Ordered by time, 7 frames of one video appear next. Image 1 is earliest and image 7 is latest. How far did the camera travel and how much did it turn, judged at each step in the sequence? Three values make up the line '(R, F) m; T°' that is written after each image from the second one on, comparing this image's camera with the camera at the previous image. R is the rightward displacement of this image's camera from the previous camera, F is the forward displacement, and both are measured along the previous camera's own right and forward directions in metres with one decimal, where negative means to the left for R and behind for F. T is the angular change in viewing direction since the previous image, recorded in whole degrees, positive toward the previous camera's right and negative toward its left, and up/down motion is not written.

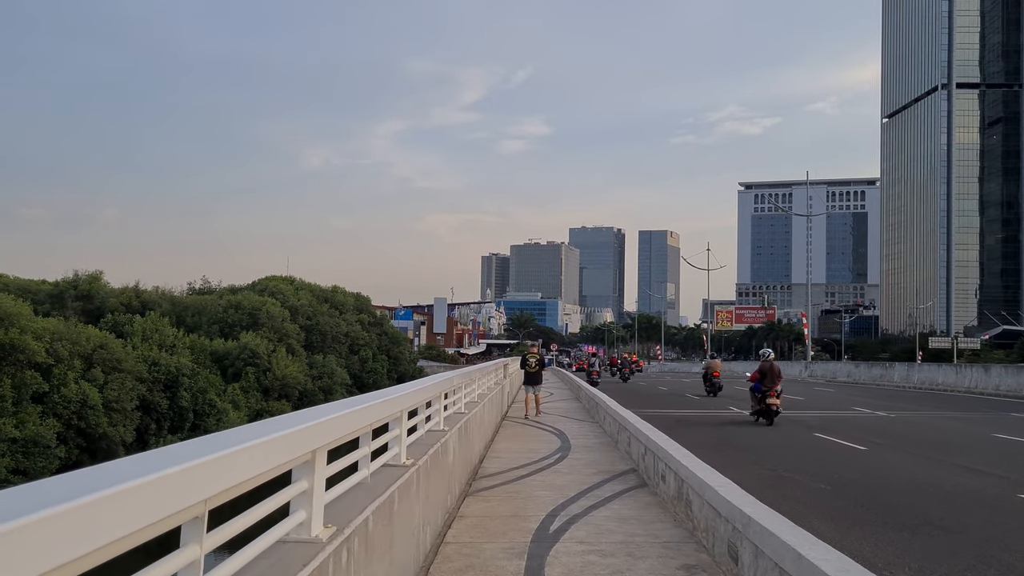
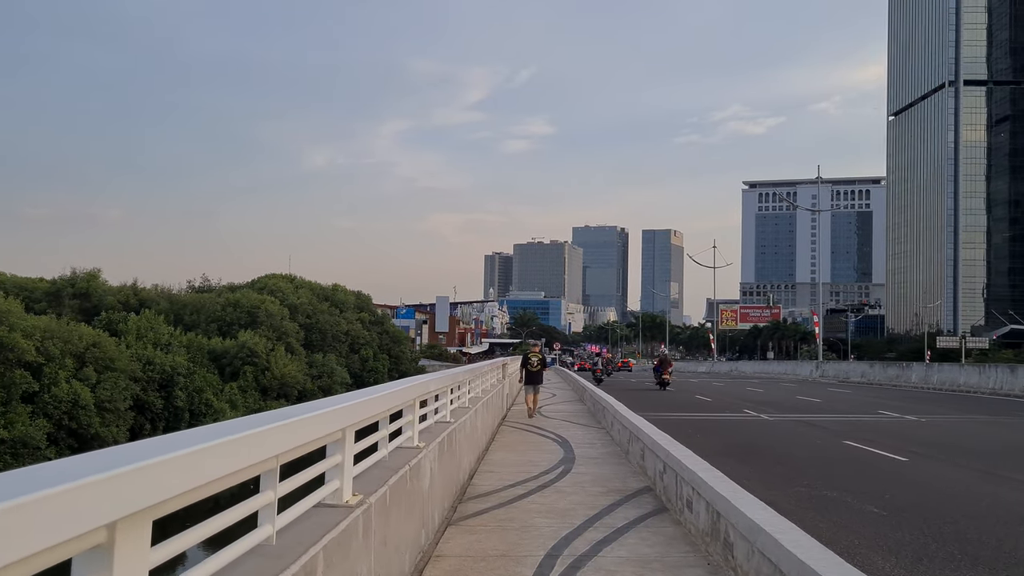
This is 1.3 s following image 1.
(+0.1, +1.0) m; 0°
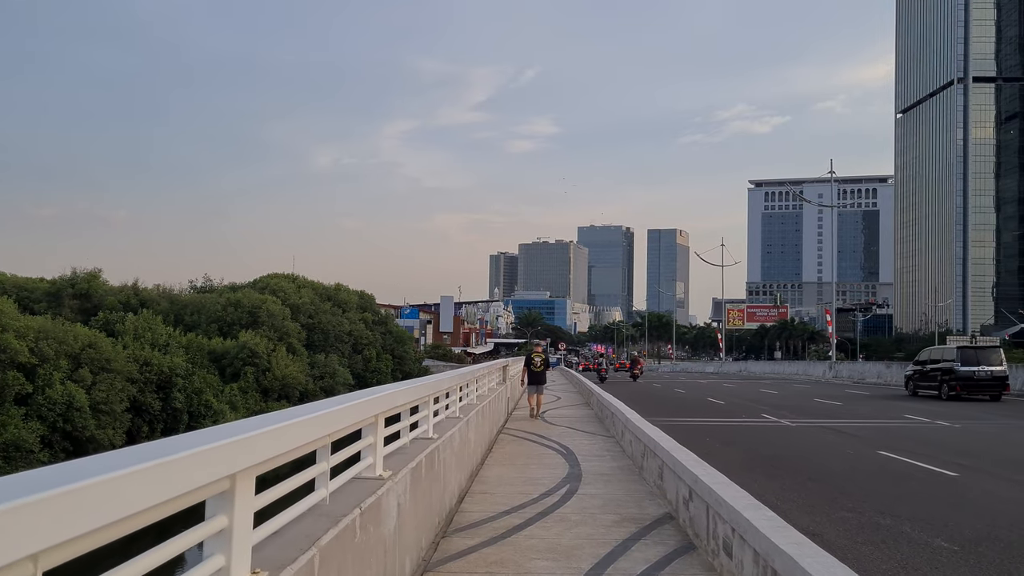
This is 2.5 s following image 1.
(+0.1, +0.9) m; 0°
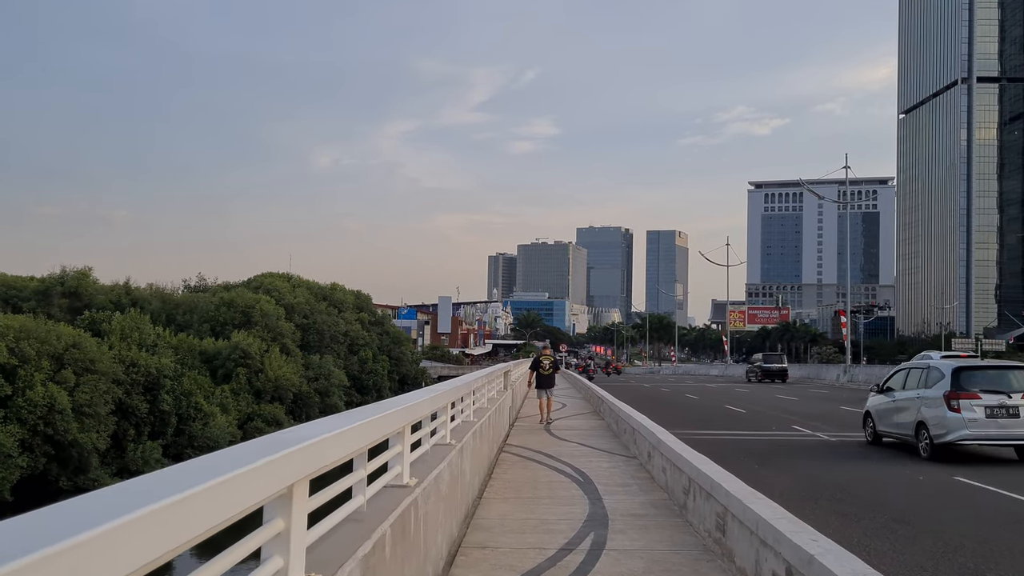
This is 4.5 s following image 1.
(0.0, +1.4) m; 0°
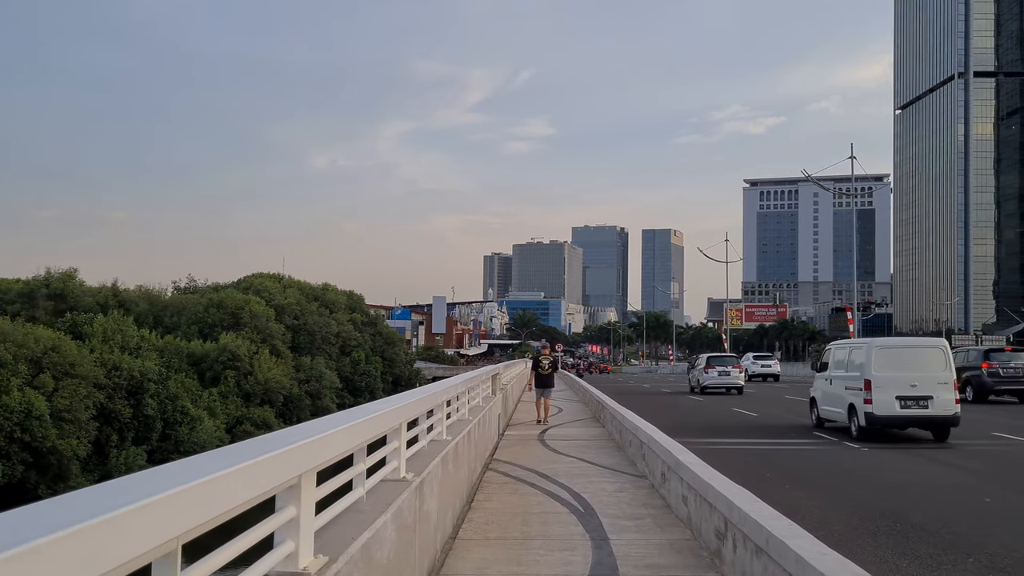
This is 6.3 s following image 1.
(+0.1, +1.2) m; 0°
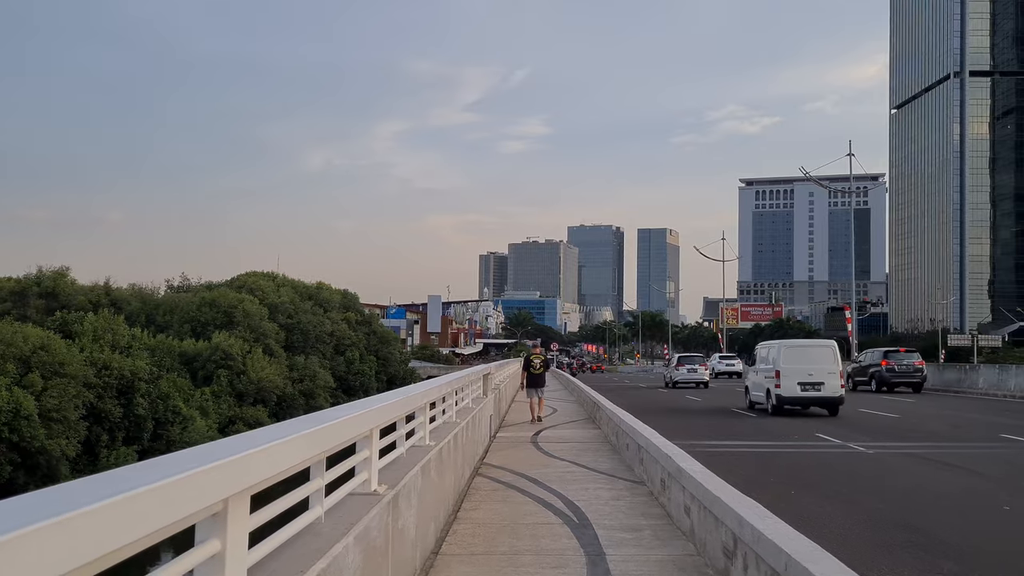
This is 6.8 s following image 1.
(0.0, +0.3) m; 0°
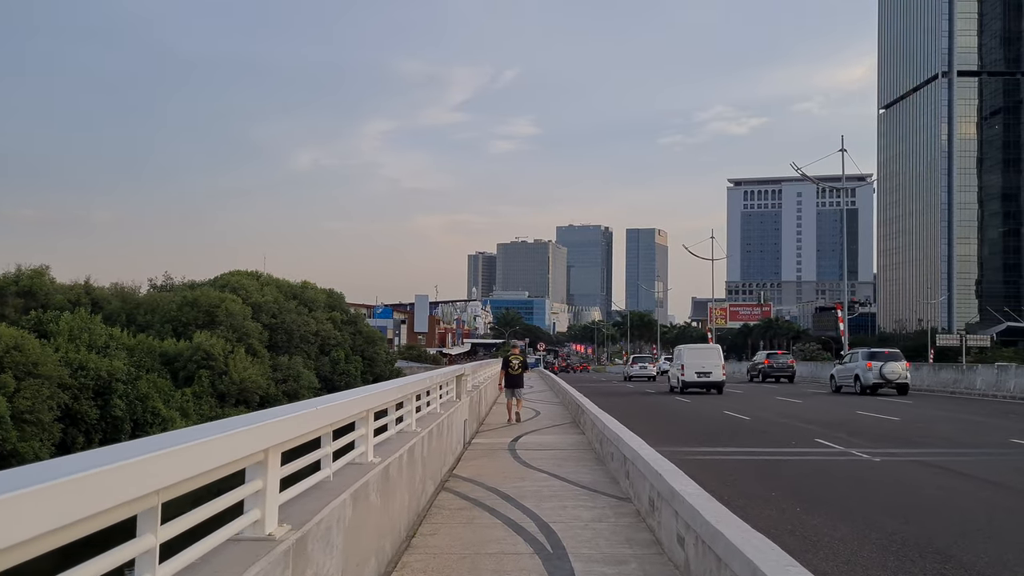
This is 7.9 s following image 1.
(+0.1, +0.7) m; +1°
